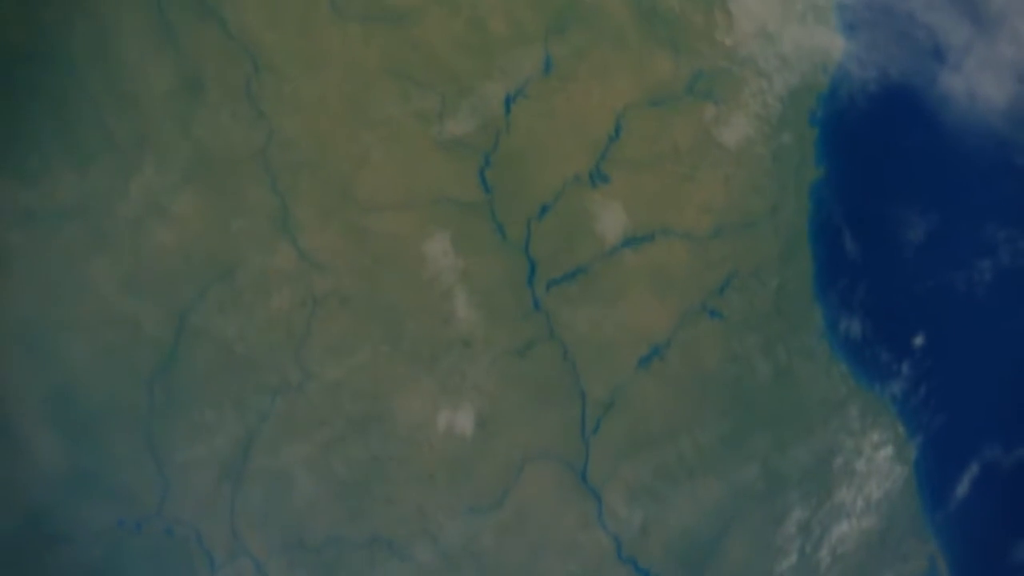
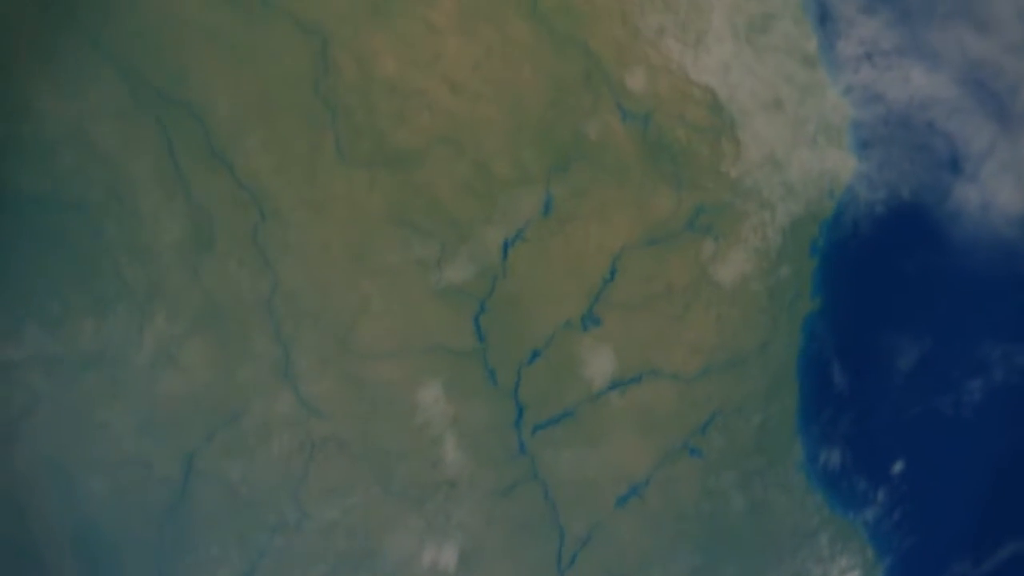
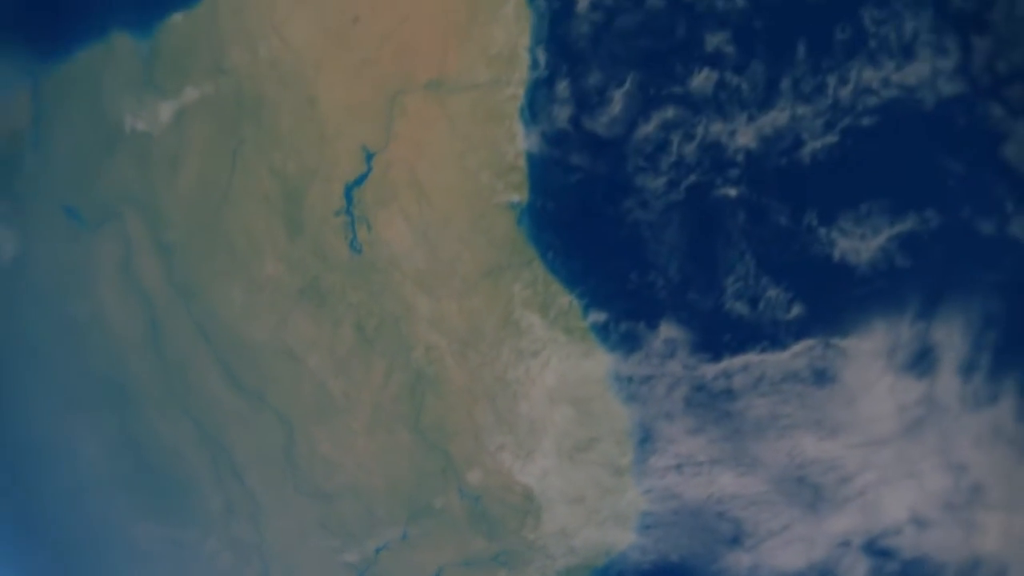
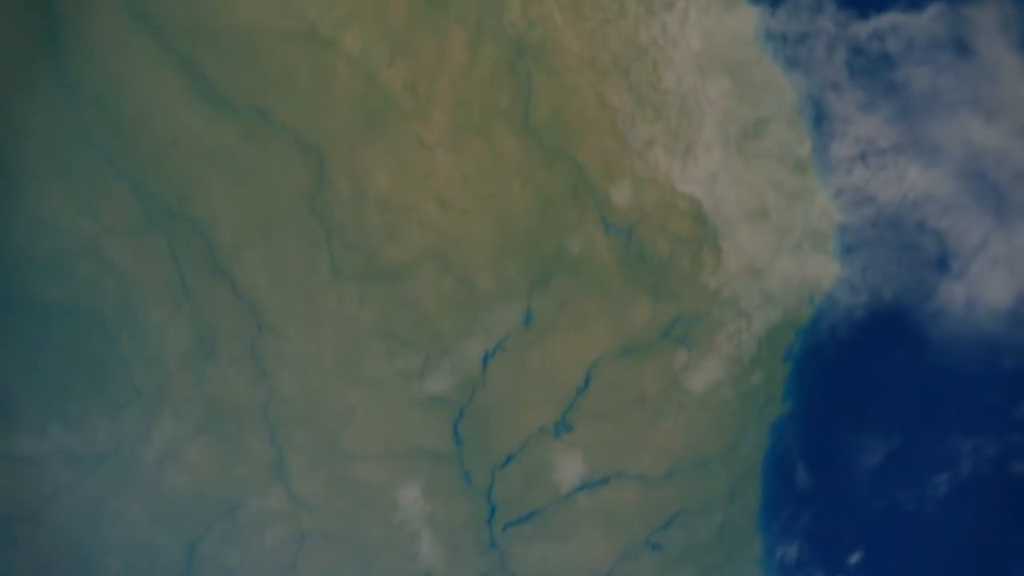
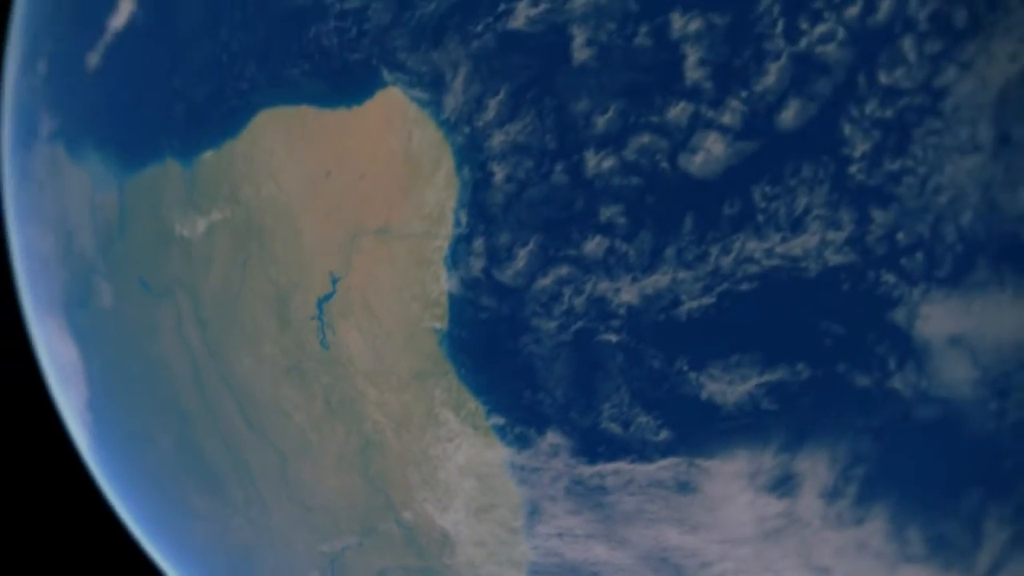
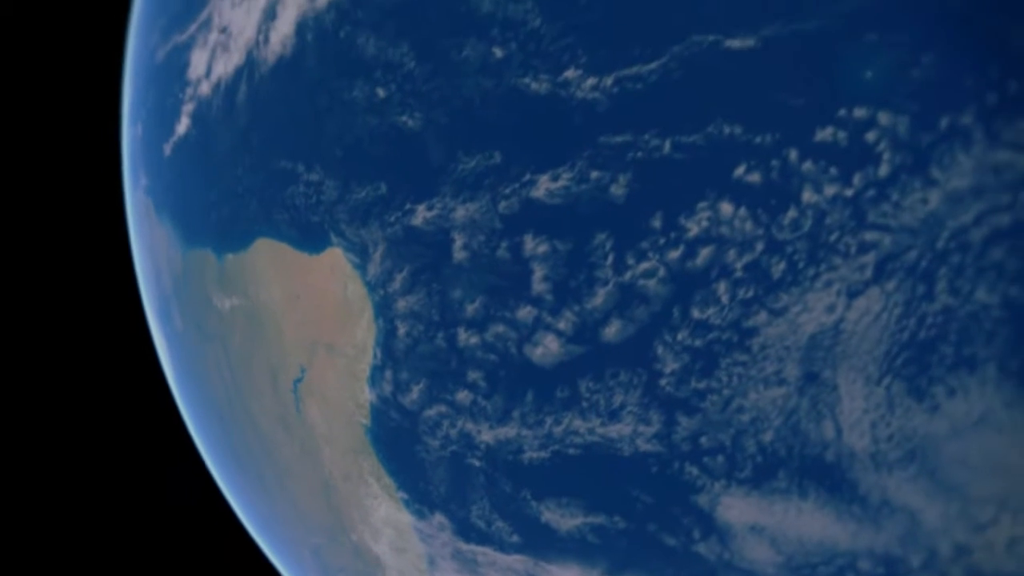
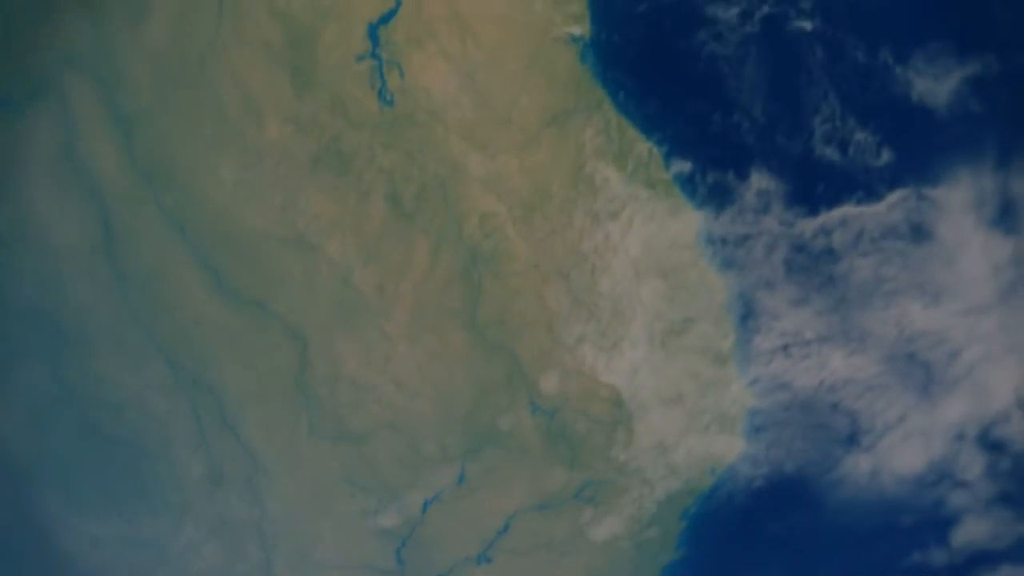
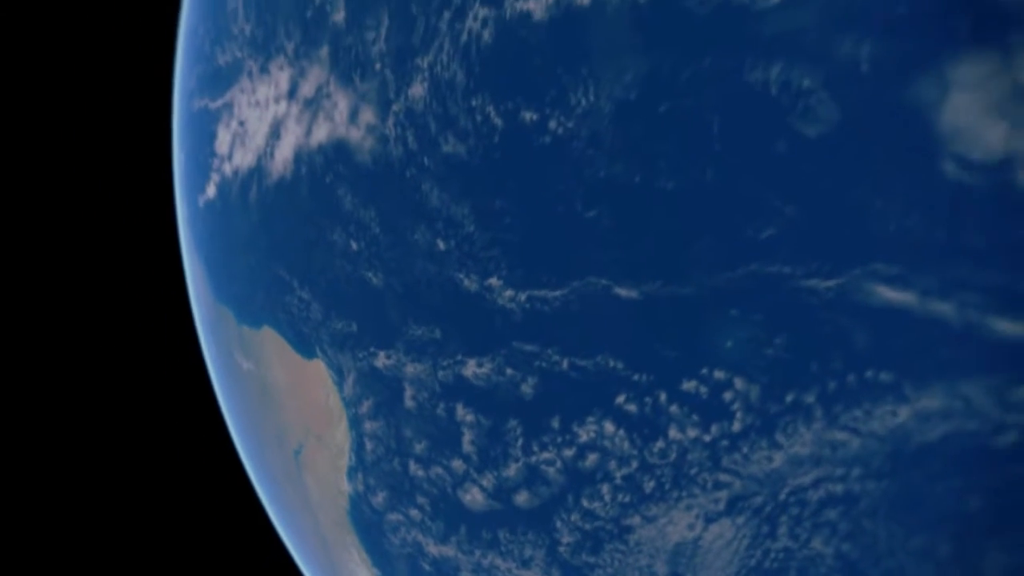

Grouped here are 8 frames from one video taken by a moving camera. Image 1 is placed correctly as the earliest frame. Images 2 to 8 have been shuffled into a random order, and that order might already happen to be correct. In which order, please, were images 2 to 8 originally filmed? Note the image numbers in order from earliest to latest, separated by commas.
2, 4, 7, 3, 5, 6, 8
